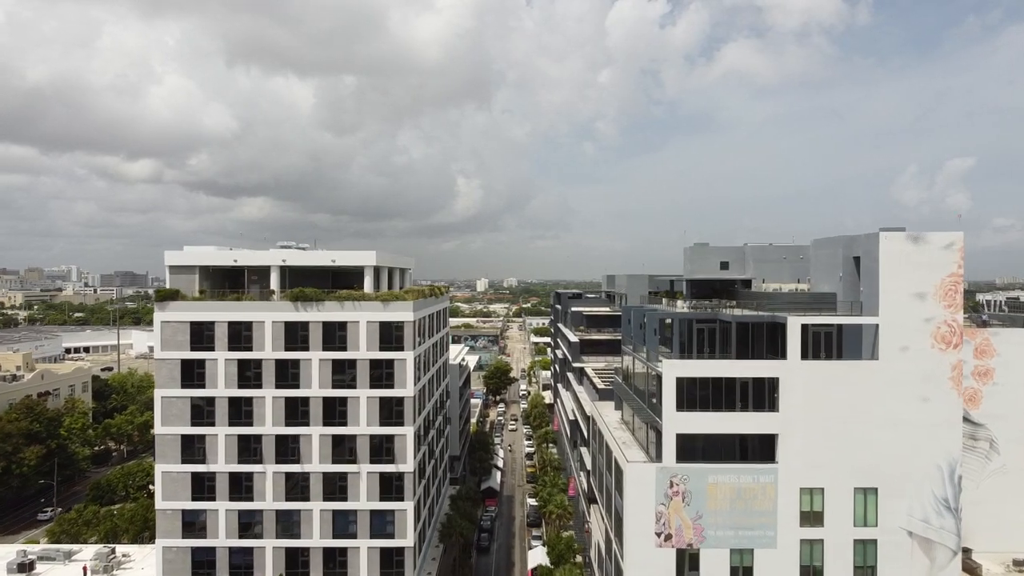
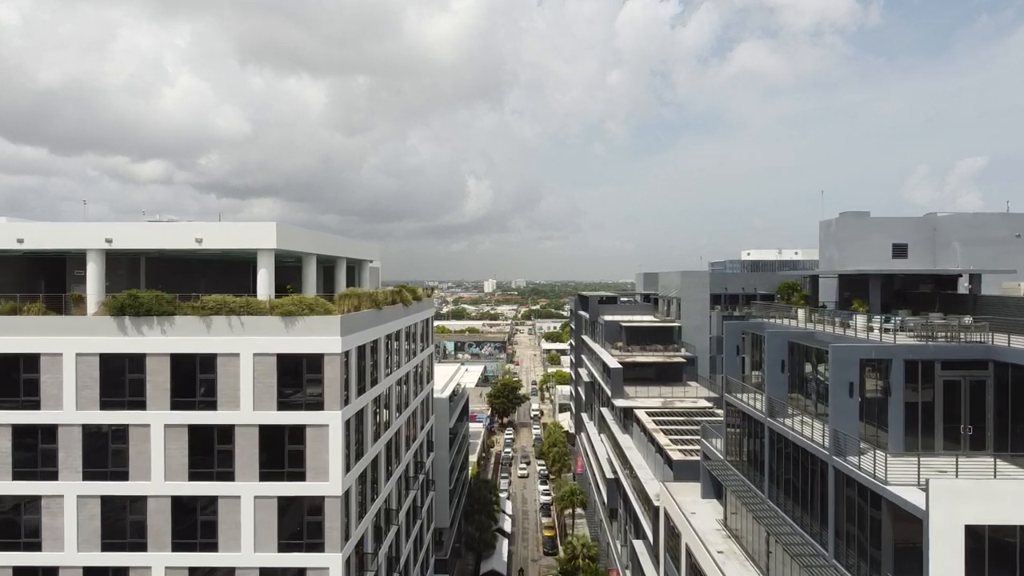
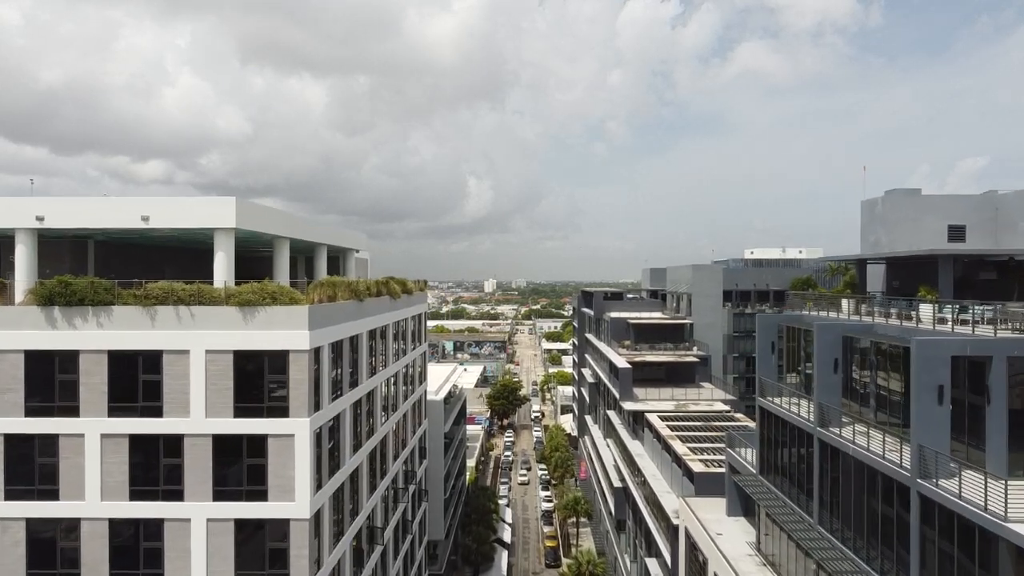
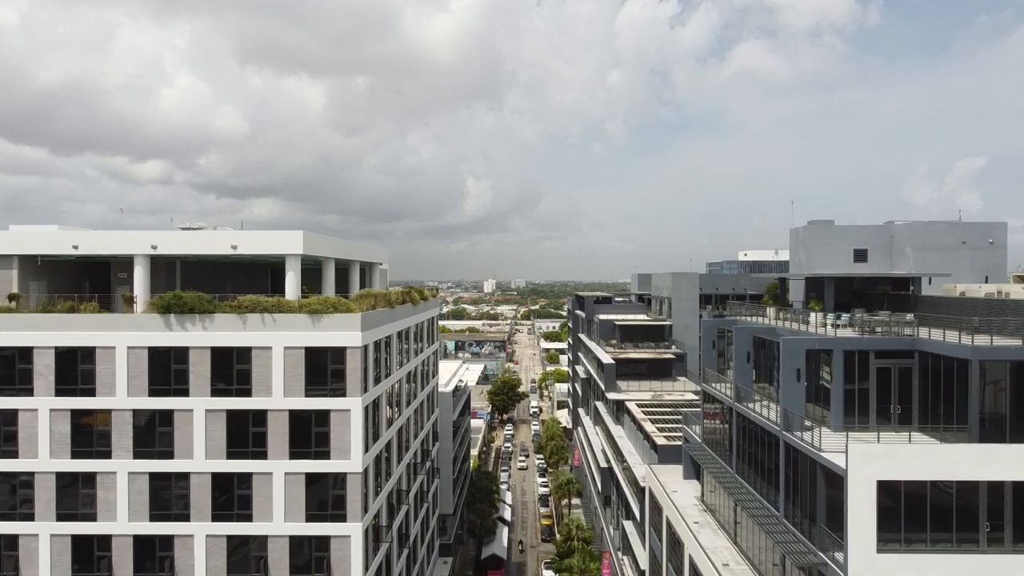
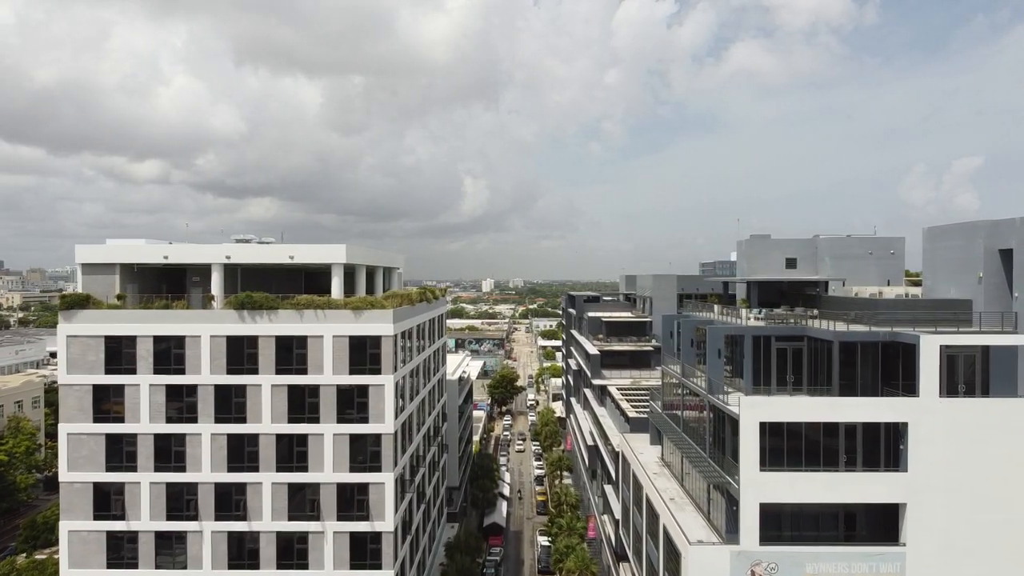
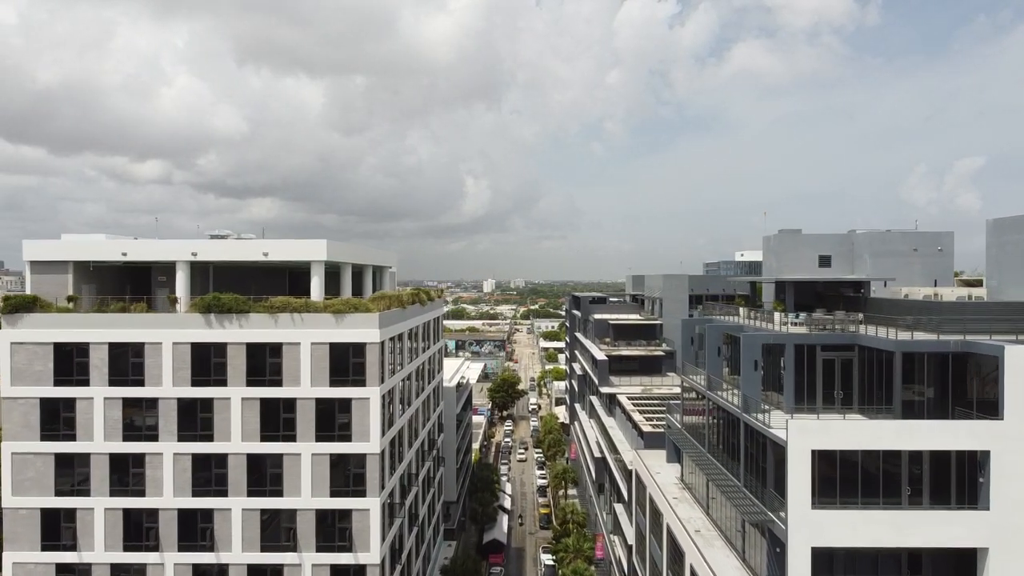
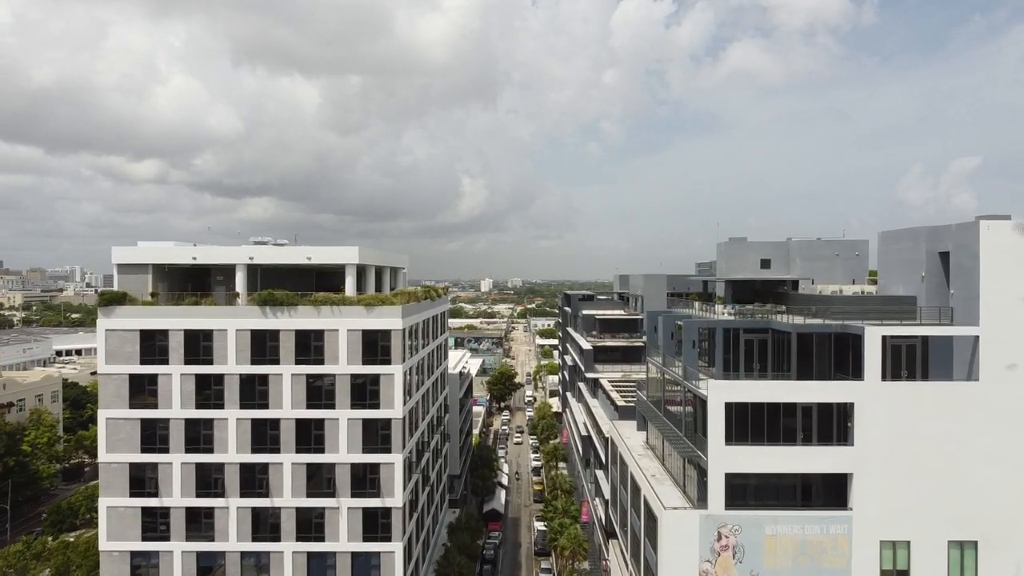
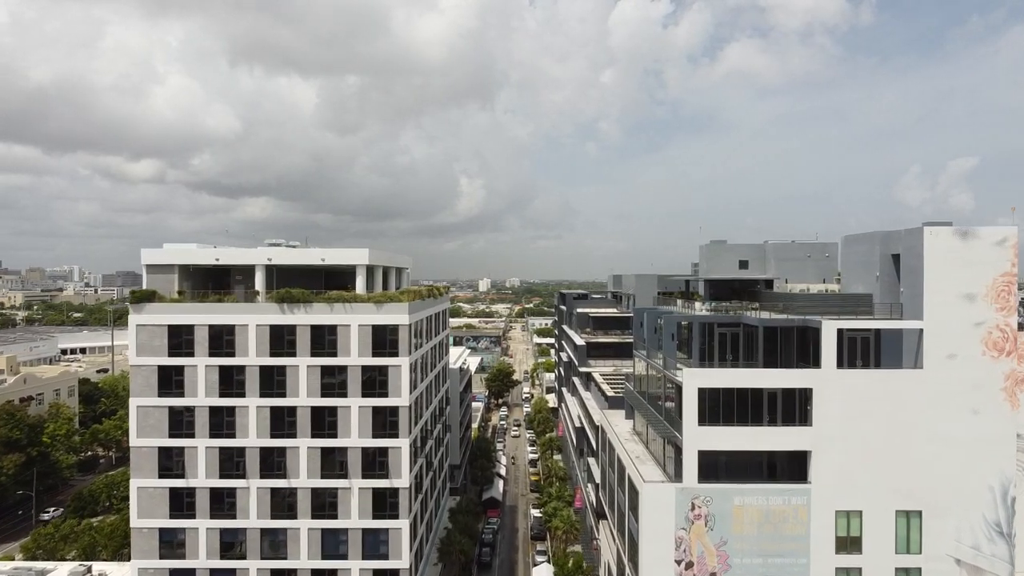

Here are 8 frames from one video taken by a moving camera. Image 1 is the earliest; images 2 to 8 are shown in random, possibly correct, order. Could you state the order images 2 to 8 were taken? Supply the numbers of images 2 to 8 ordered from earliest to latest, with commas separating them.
8, 7, 5, 6, 4, 2, 3
